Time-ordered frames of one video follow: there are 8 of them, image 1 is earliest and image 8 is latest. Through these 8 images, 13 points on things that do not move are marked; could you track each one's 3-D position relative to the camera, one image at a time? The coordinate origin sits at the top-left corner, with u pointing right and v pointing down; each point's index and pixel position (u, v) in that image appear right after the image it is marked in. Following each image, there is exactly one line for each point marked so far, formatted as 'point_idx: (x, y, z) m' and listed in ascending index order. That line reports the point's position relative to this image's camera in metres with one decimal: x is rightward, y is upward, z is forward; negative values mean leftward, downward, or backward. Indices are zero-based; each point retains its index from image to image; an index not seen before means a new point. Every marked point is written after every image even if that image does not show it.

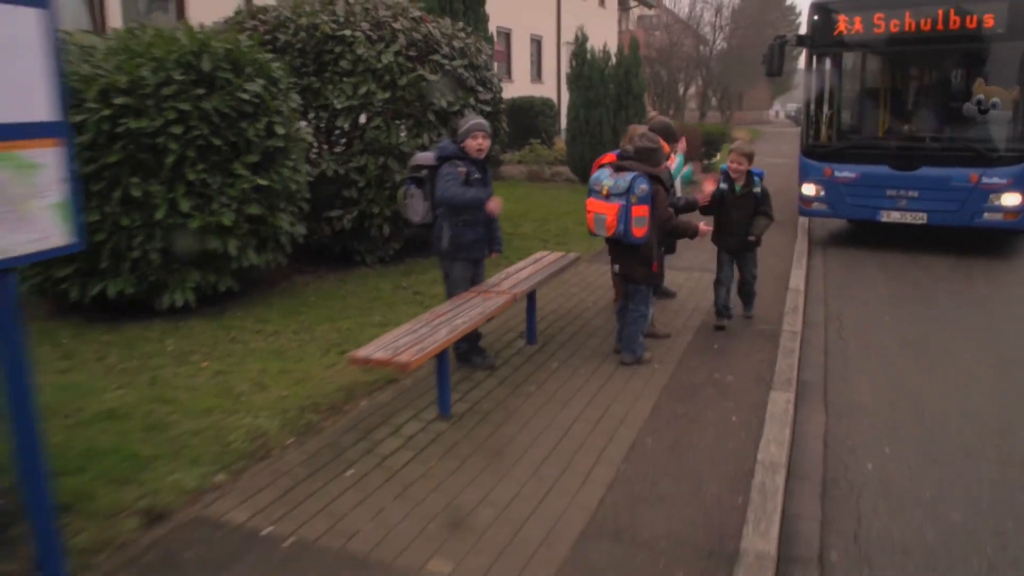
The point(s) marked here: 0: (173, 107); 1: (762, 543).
0: (-2.3, +1.2, +6.0) m
1: (+1.0, -1.0, +3.3) m
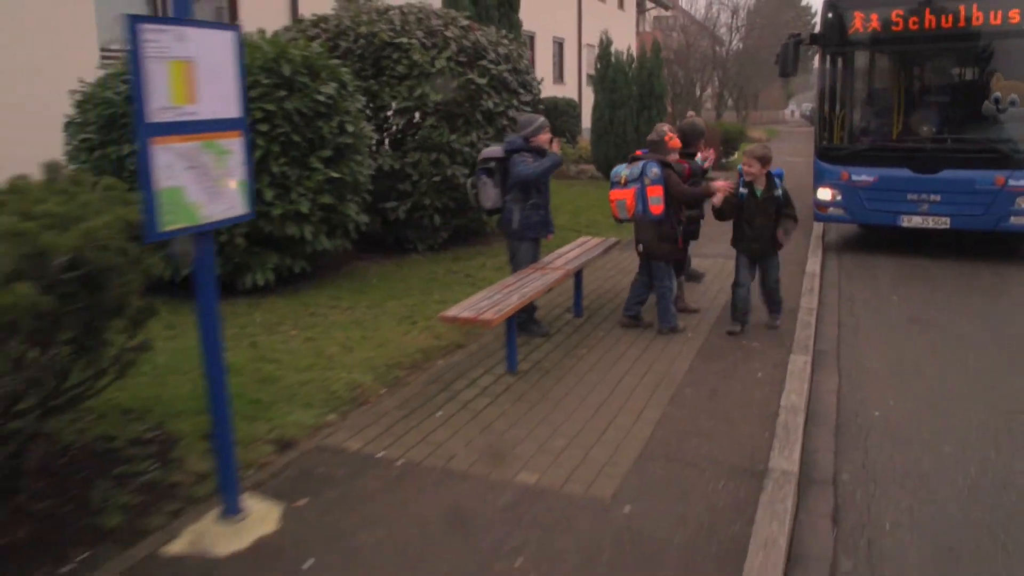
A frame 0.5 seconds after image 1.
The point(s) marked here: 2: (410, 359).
0: (-1.9, +1.4, +6.7) m
1: (+1.3, -0.8, +4.1) m
2: (-0.6, -0.4, +5.6) m
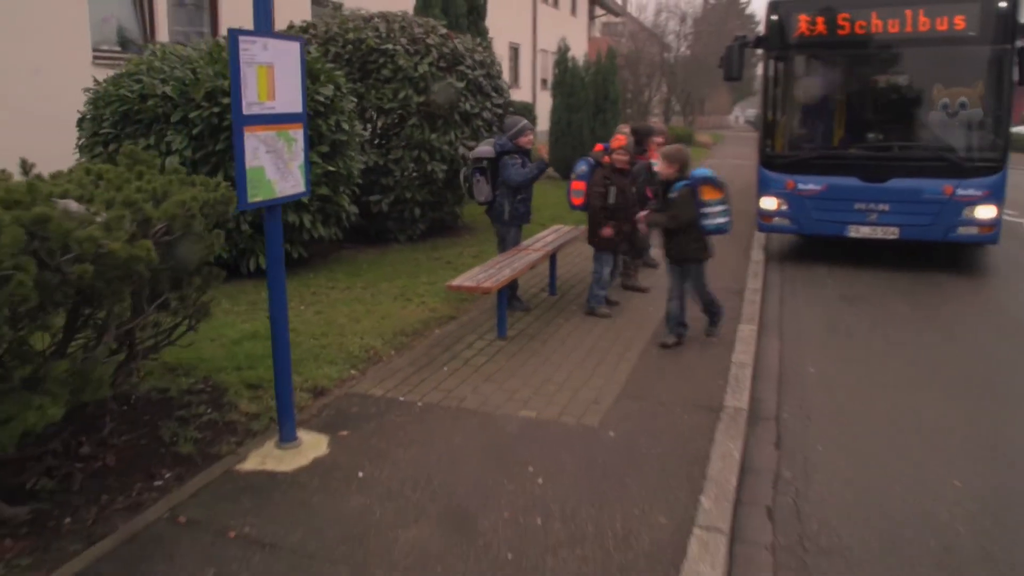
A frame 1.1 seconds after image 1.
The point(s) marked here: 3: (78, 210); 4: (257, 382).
0: (-2.1, +1.5, +7.4) m
1: (+1.3, -0.7, +4.9) m
2: (-0.7, -0.3, +6.3) m
3: (-1.7, +0.3, +3.4) m
4: (-1.4, -0.5, +5.0) m
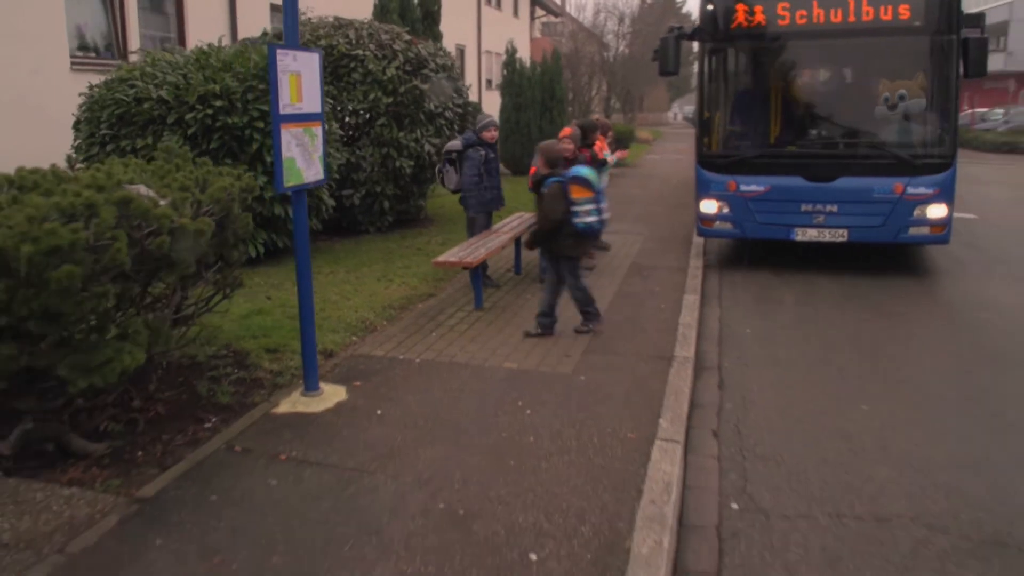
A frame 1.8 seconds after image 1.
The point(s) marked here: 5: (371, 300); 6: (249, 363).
0: (-2.4, +1.7, +8.1) m
1: (+1.2, -0.4, +5.9) m
2: (-0.9, -0.1, +7.1) m
3: (-1.7, +0.5, +4.1) m
4: (-1.6, -0.4, +5.8) m
5: (-1.2, -0.1, +7.2) m
6: (-1.6, -0.5, +5.5) m
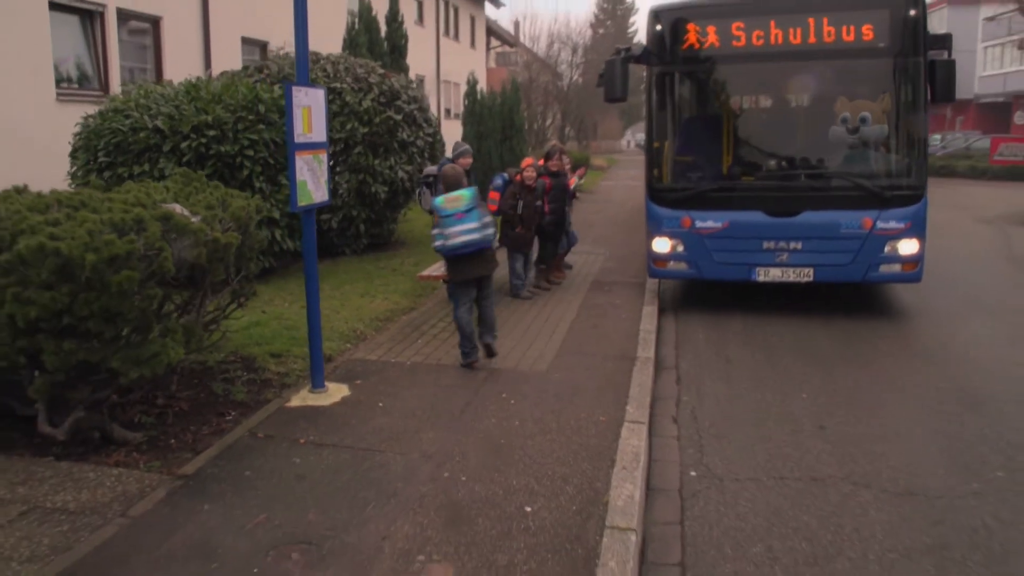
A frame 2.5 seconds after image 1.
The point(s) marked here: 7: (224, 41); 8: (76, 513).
0: (-2.7, +1.5, +8.7) m
1: (+1.0, -0.5, +6.6) m
2: (-1.1, -0.2, +7.7) m
3: (-1.8, +0.4, +4.7) m
4: (-1.7, -0.5, +6.3) m
5: (-1.4, -0.2, +7.8) m
6: (-1.8, -0.5, +6.0) m
7: (-5.1, +4.4, +15.3) m
8: (-2.0, -1.0, +3.9) m
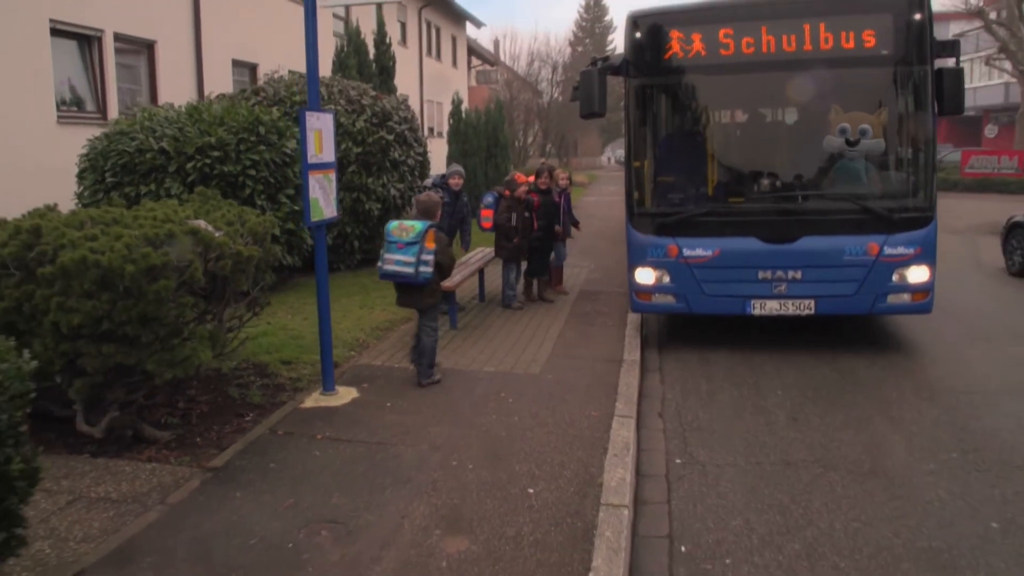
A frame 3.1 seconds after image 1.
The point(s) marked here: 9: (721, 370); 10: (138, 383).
0: (-2.8, +1.4, +9.1) m
1: (+1.0, -0.6, +7.0) m
2: (-1.2, -0.3, +8.1) m
3: (-1.8, +0.4, +5.1) m
4: (-1.7, -0.5, +6.7) m
5: (-1.4, -0.3, +8.2) m
6: (-1.8, -0.6, +6.4) m
7: (-5.4, +4.1, +15.7) m
8: (-2.0, -1.1, +4.3) m
9: (+1.7, -0.7, +7.3) m
10: (-2.1, -0.5, +4.9) m
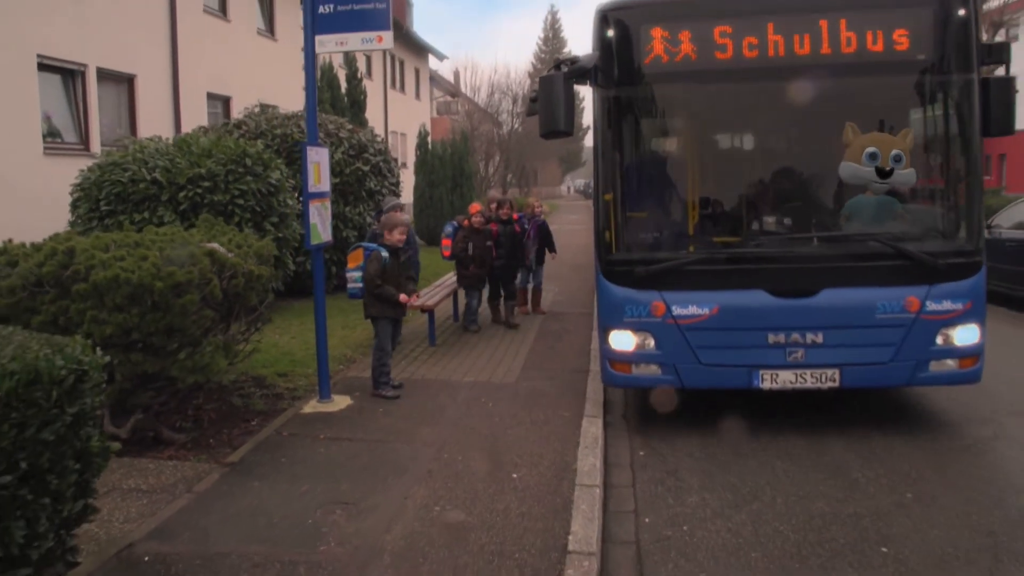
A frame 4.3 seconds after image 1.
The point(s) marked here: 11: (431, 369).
0: (-3.1, +1.1, +9.7) m
1: (+0.8, -0.7, +7.7) m
2: (-1.5, -0.5, +8.7) m
3: (-1.9, +0.3, +5.7) m
4: (-1.9, -0.7, +7.3) m
5: (-1.7, -0.5, +8.8) m
6: (-2.0, -0.8, +7.0) m
7: (-6.0, +3.6, +16.3) m
8: (-2.0, -1.1, +4.9) m
9: (+1.5, -0.8, +8.0) m
10: (-2.2, -0.6, +5.5) m
11: (-0.7, -0.7, +7.7) m
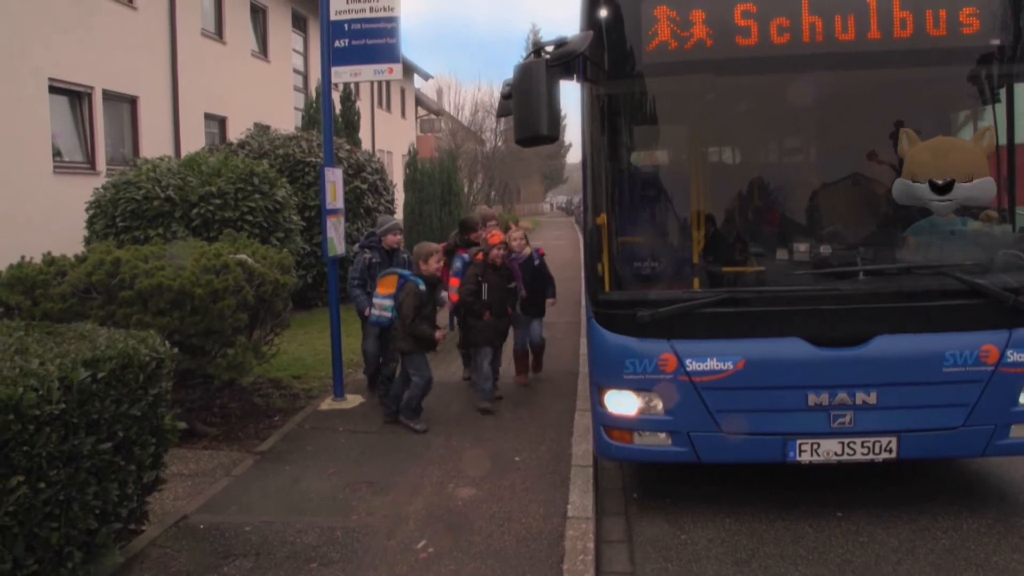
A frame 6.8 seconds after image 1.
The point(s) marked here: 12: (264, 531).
0: (-3.2, +1.0, +10.3) m
1: (+0.7, -0.8, +8.4) m
2: (-1.5, -0.7, +9.3) m
3: (-1.9, +0.2, +6.3) m
4: (-1.9, -0.8, +7.9) m
5: (-1.8, -0.6, +9.4) m
6: (-2.0, -0.8, +7.6) m
7: (-6.2, +3.3, +16.9) m
8: (-2.0, -1.2, +5.5) m
9: (+1.5, -0.9, +8.7) m
10: (-2.2, -0.7, +6.1) m
11: (-0.7, -0.8, +8.3) m
12: (-1.3, -1.3, +4.5) m
